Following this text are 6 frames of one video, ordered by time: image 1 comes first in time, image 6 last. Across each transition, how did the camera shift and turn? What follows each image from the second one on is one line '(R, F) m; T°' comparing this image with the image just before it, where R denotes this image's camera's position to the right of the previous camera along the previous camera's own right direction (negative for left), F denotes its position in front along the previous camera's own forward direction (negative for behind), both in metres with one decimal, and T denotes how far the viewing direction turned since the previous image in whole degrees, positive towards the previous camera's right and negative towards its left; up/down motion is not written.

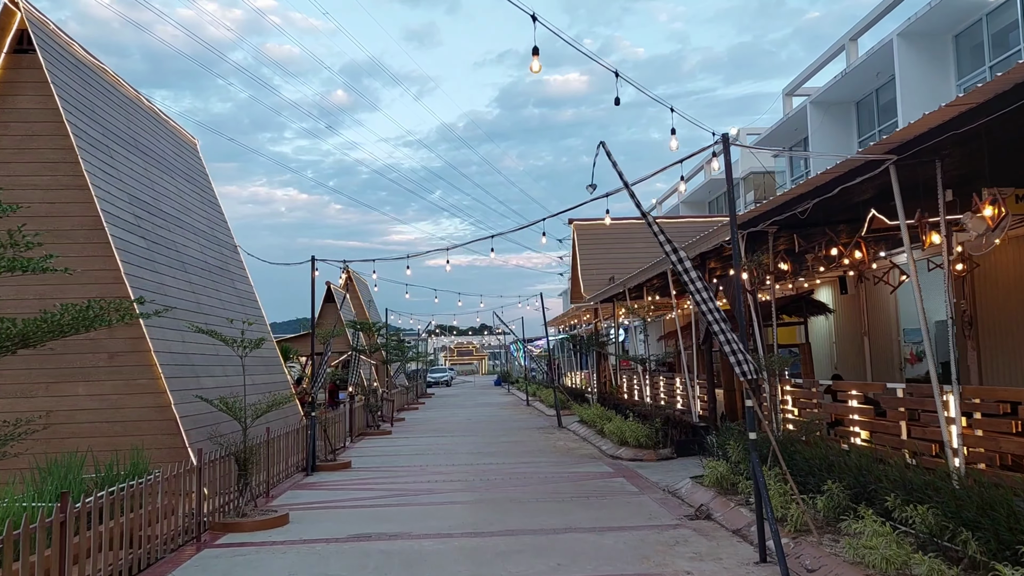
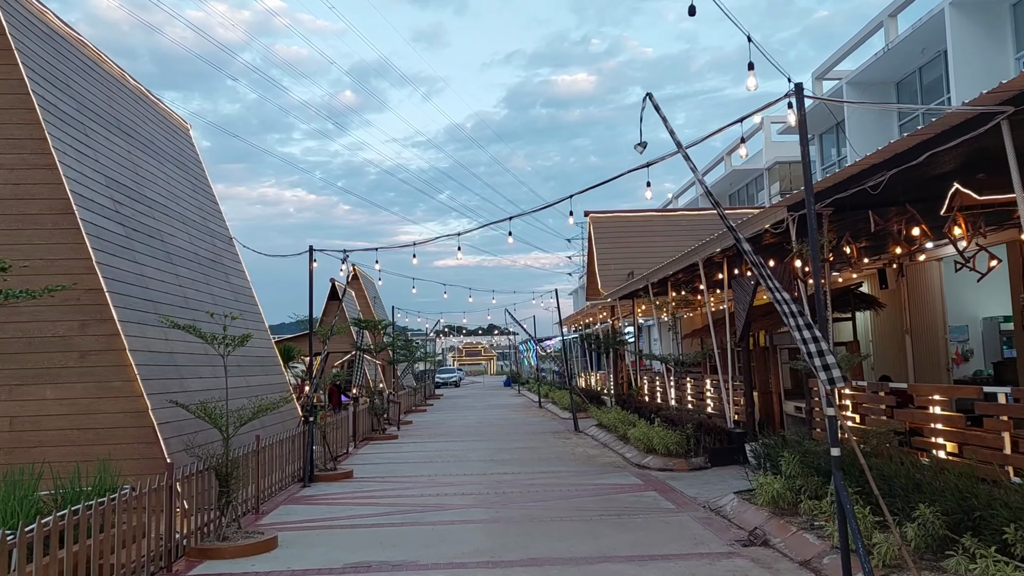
(-0.1, +1.2) m; -1°
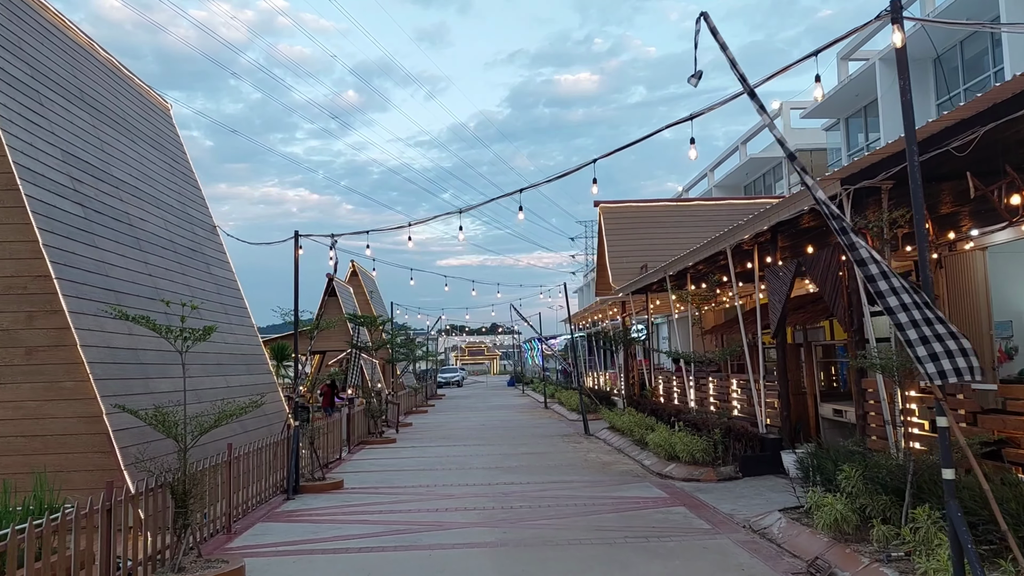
(-0.1, +1.2) m; 0°
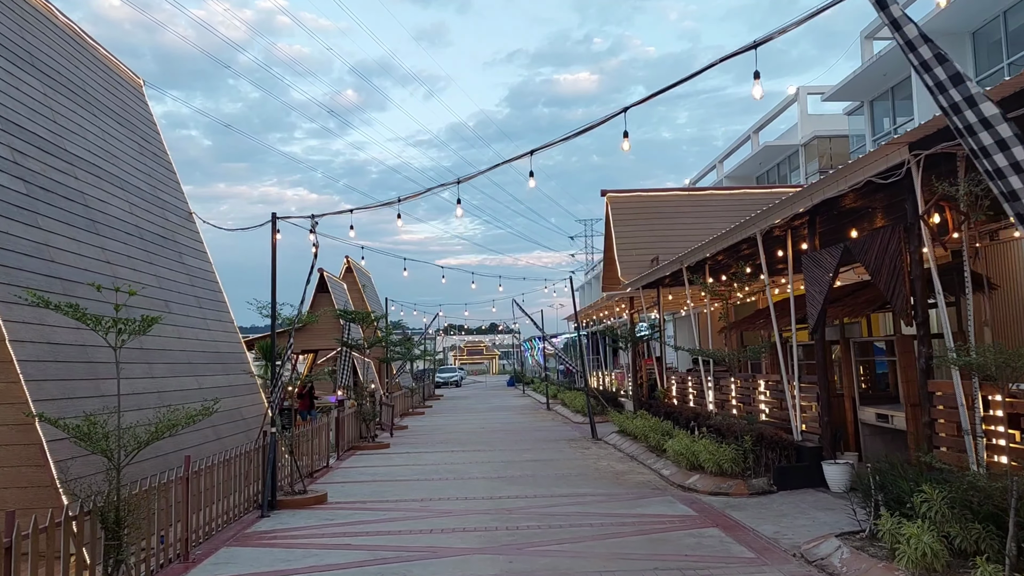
(-0.1, +1.2) m; 0°
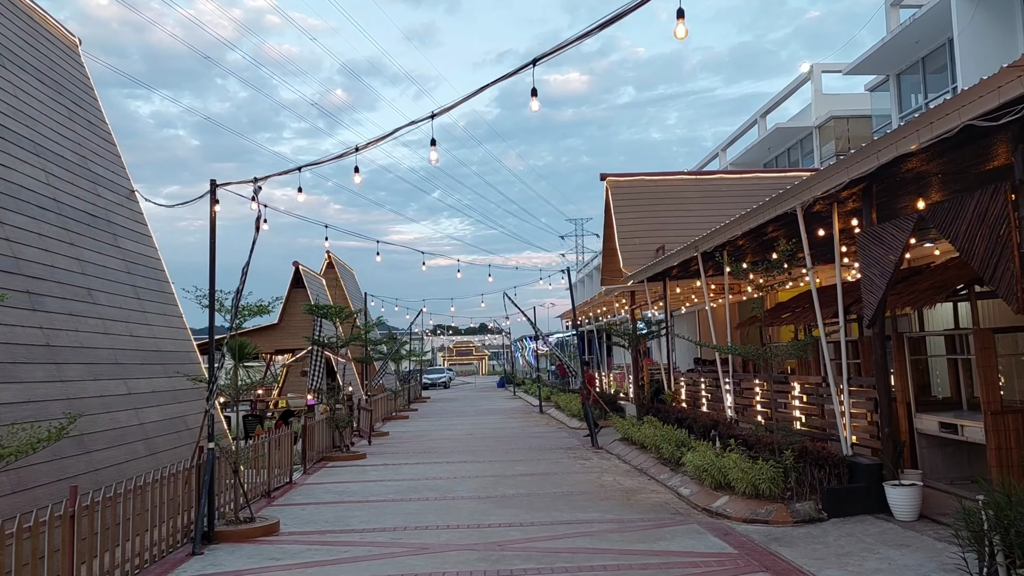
(0.0, +1.7) m; +1°
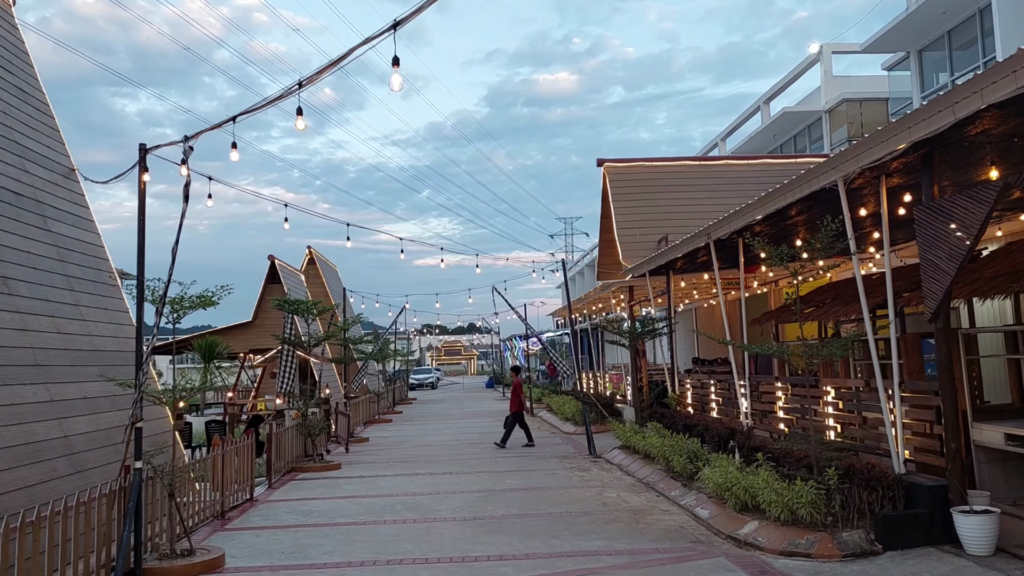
(0.0, +1.3) m; +1°
